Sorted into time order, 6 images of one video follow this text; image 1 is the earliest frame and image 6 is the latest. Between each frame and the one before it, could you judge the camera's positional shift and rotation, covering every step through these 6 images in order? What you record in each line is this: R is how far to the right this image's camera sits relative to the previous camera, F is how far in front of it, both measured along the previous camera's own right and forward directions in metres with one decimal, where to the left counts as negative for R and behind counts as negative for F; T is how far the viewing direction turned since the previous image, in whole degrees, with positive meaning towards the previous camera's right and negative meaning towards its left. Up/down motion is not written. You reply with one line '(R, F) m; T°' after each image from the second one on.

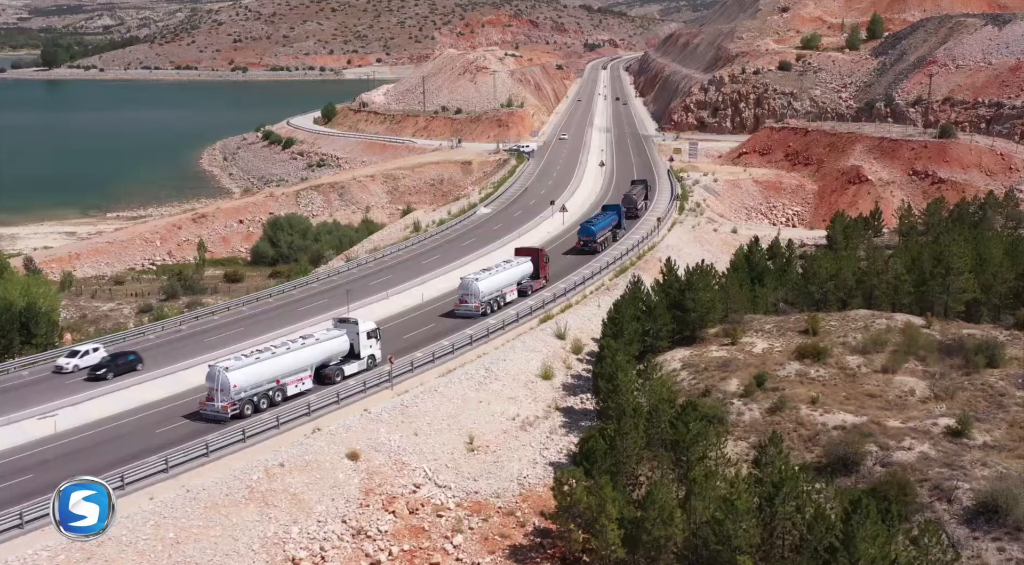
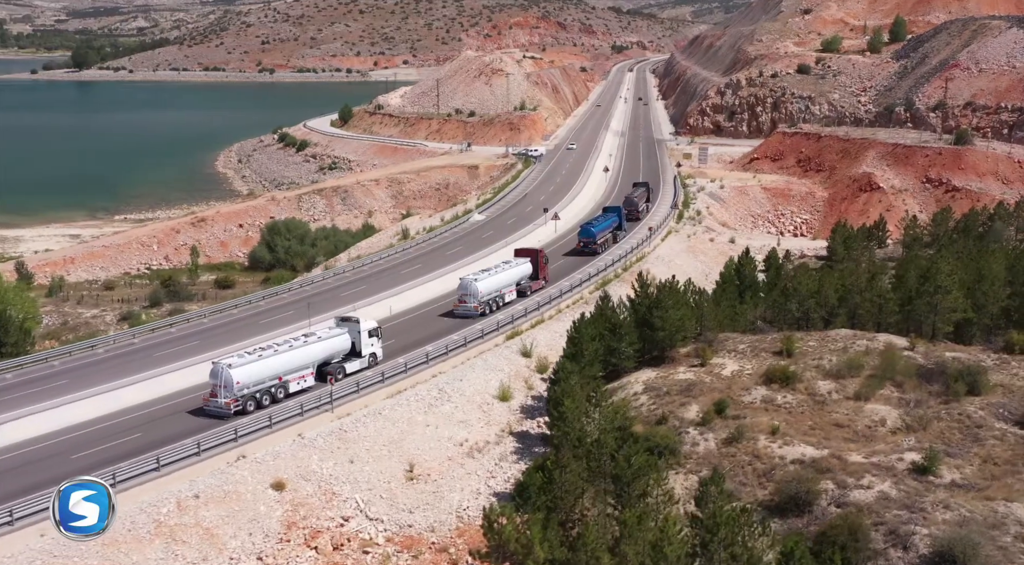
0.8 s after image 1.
(+2.0, +1.5) m; -2°
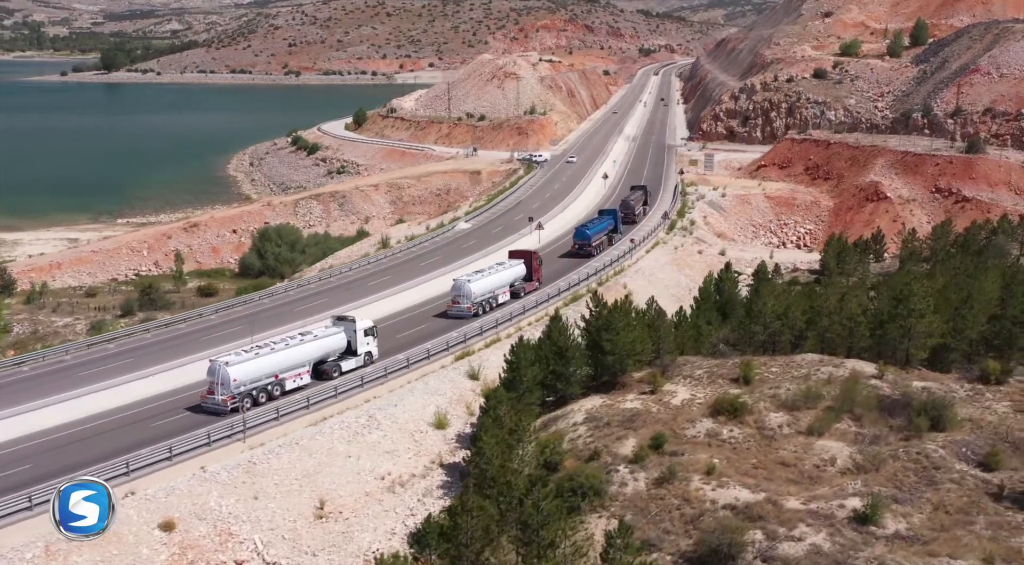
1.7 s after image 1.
(+2.4, +1.8) m; -2°
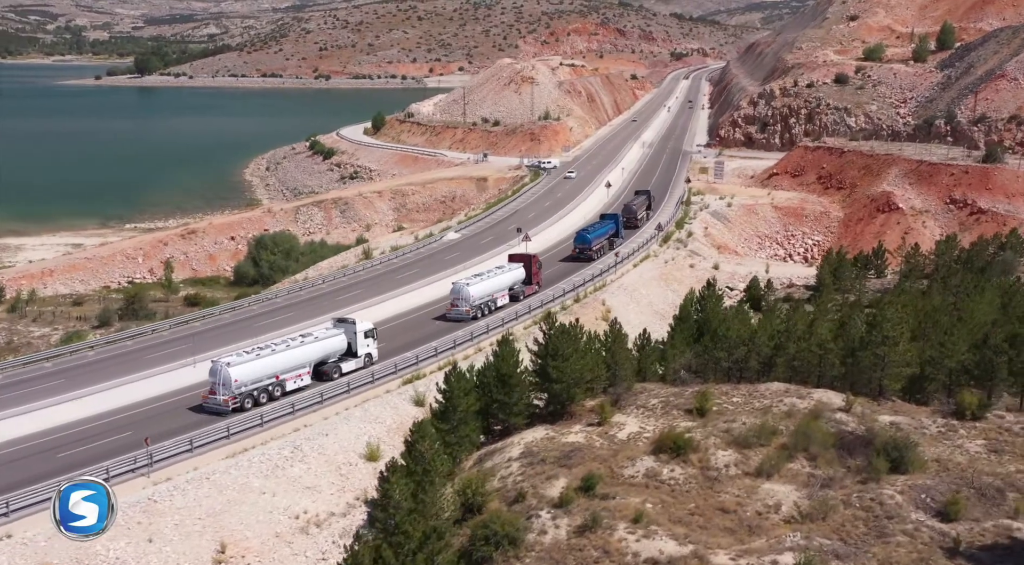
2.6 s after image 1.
(+2.4, +1.8) m; -2°
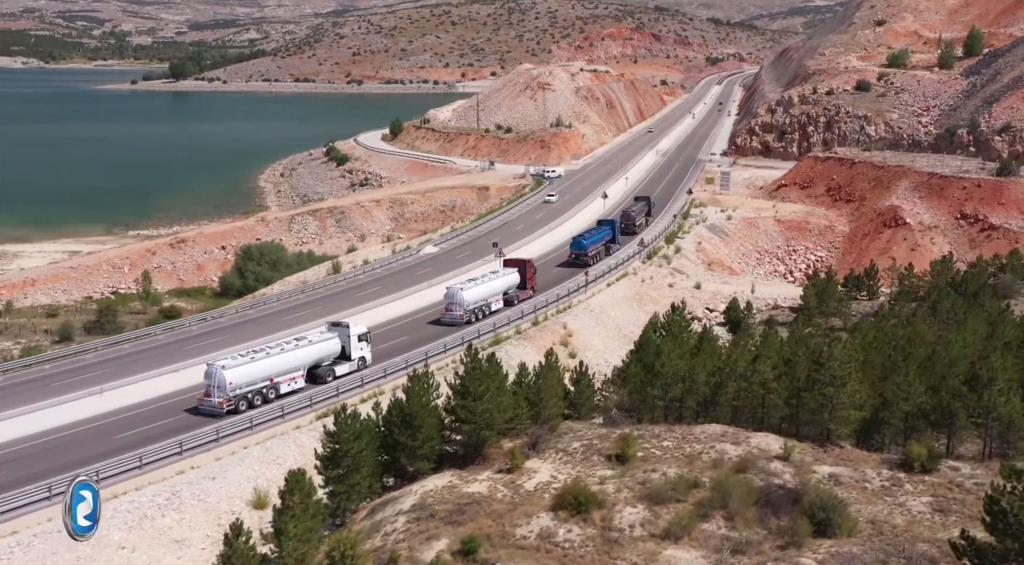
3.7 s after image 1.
(+3.1, +2.3) m; -2°
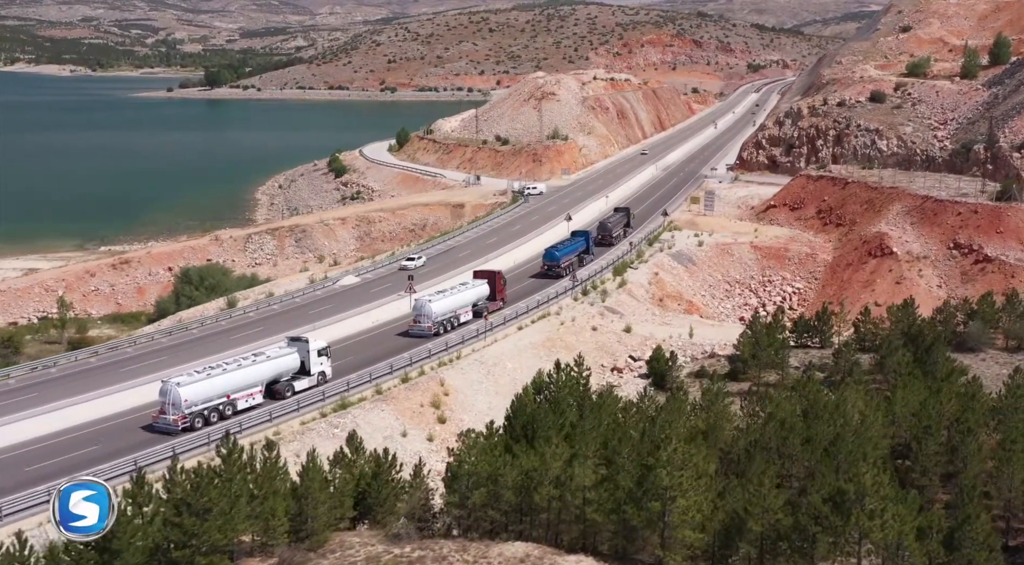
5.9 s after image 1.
(+5.9, +5.5) m; -2°
